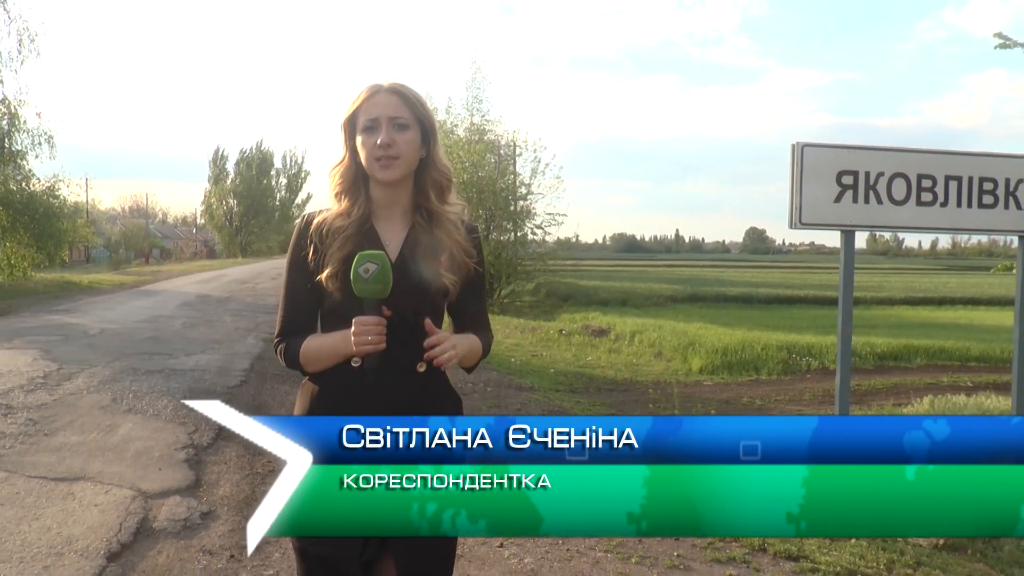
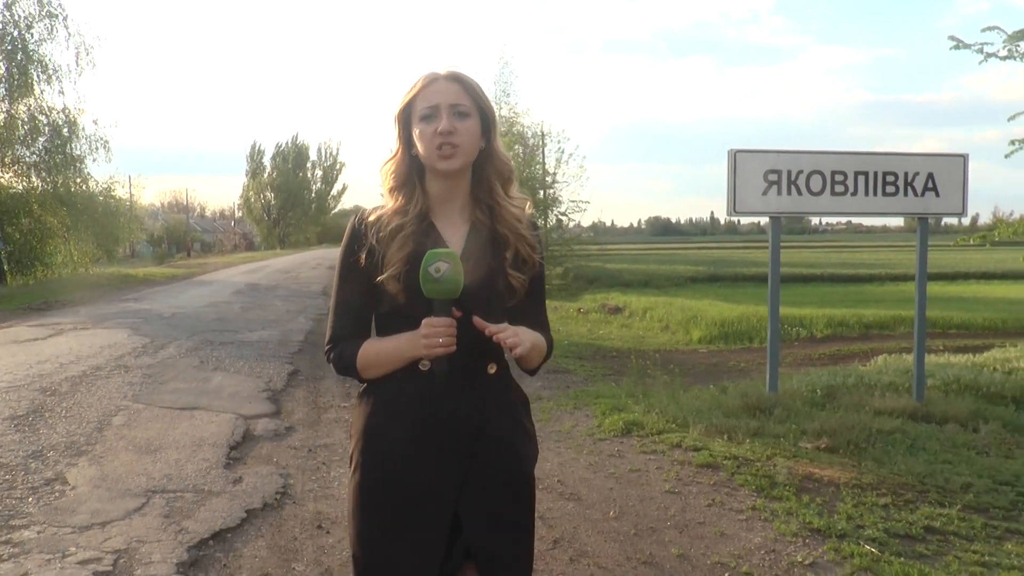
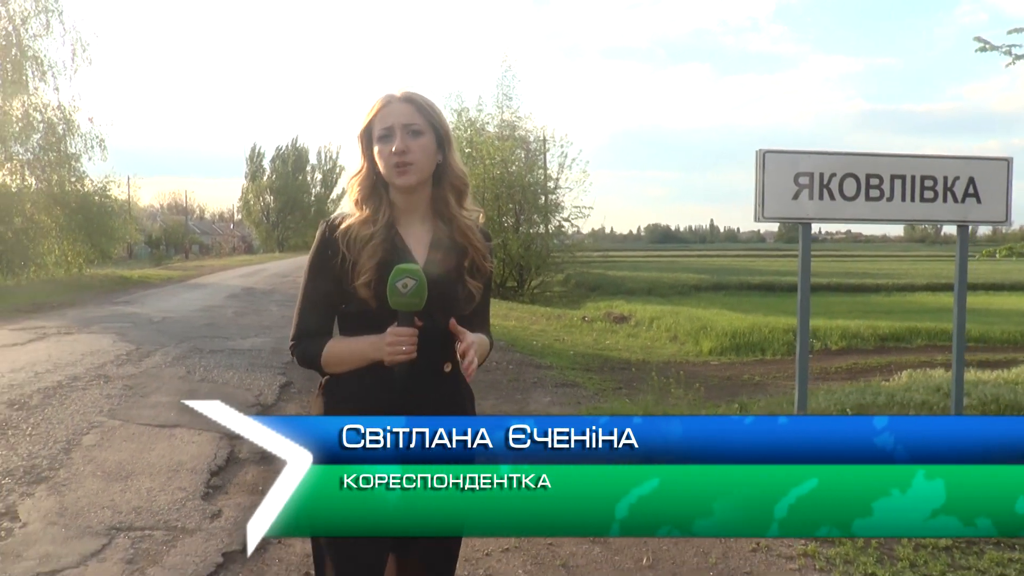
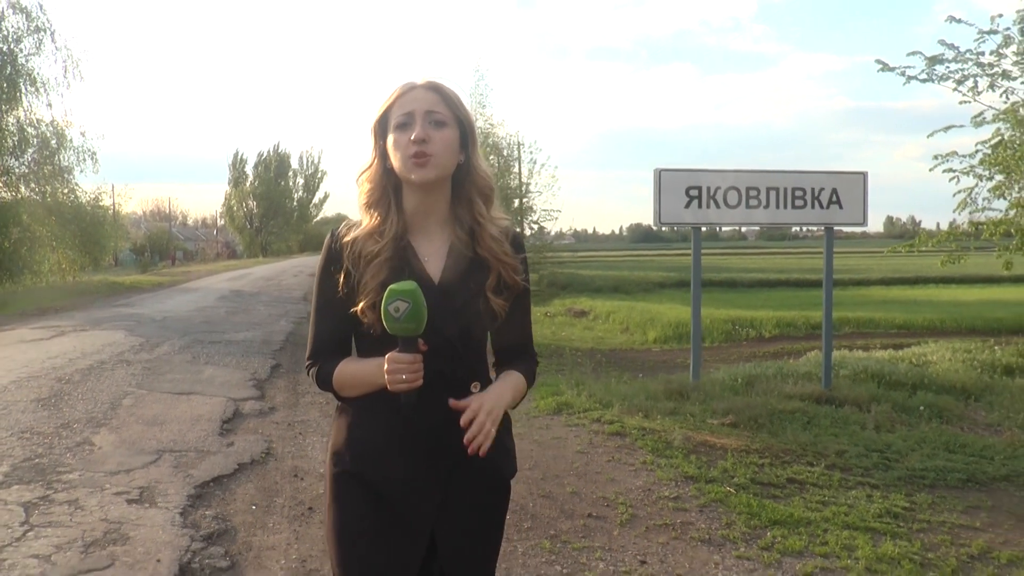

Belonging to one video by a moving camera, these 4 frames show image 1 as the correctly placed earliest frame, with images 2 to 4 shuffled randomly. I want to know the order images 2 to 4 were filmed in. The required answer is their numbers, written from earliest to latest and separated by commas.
3, 2, 4
